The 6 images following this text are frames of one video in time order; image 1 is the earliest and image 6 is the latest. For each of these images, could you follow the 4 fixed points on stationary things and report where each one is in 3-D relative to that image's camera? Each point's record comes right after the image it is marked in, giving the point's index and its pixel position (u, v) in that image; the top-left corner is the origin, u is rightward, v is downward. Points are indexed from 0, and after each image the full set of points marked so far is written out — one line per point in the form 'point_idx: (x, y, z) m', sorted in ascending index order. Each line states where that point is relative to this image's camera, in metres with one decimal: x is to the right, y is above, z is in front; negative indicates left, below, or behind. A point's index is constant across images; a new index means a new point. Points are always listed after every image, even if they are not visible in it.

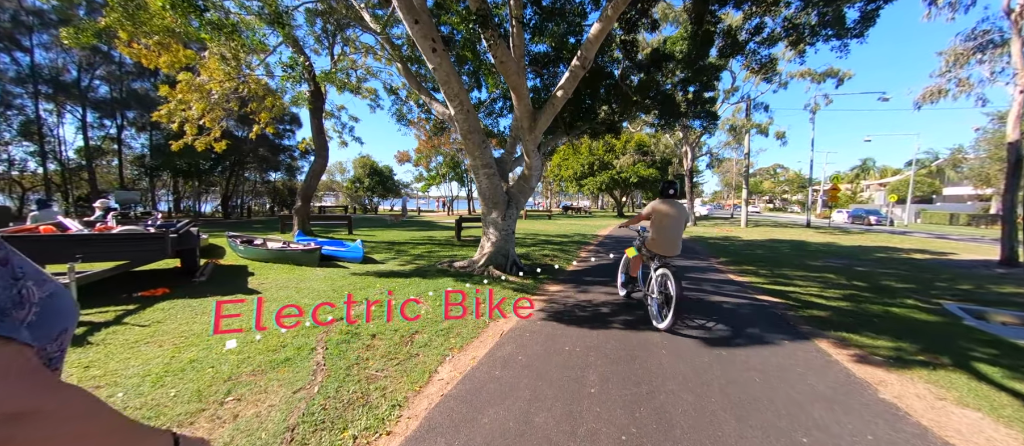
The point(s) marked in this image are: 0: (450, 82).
0: (-1.1, +2.4, +6.5) m
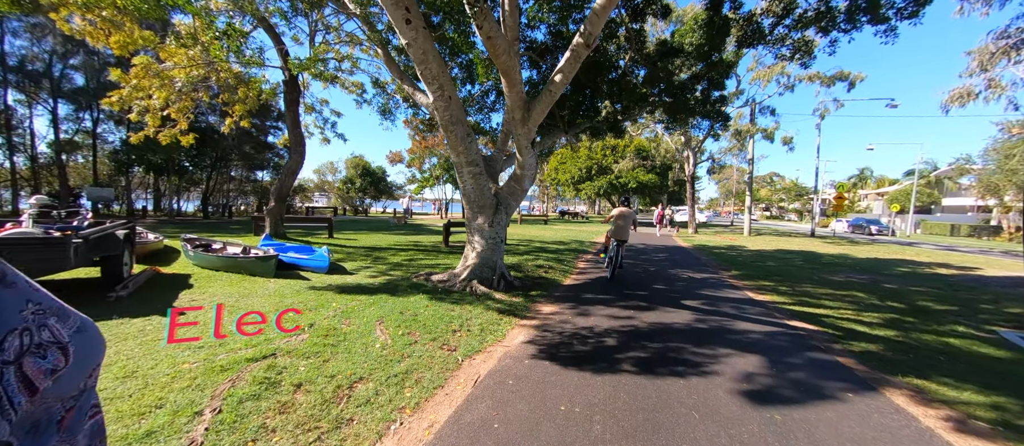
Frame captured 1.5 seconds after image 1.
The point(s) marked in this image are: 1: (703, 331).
0: (-1.2, +2.3, +5.4) m
1: (+2.5, -1.4, +4.9) m
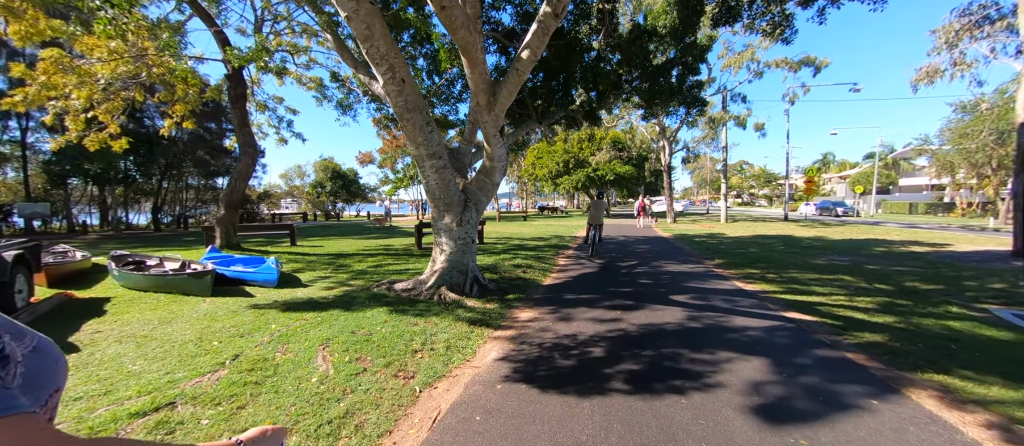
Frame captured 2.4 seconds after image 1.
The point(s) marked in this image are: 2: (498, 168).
0: (-1.7, +2.3, +4.7) m
1: (+2.2, -1.3, +4.4) m
2: (-0.2, +0.9, +6.2) m
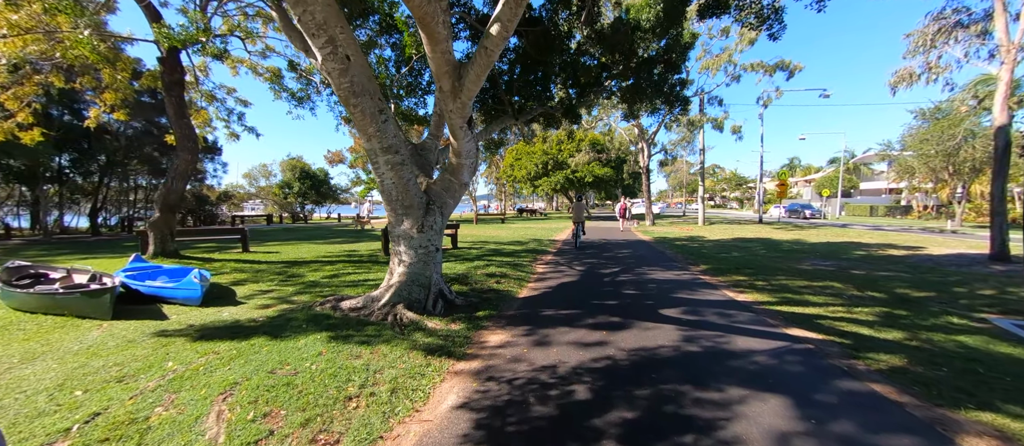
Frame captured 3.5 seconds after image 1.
0: (-2.1, +2.2, +3.8) m
1: (+1.9, -1.4, +3.7) m
2: (-0.7, +0.8, +5.4) m
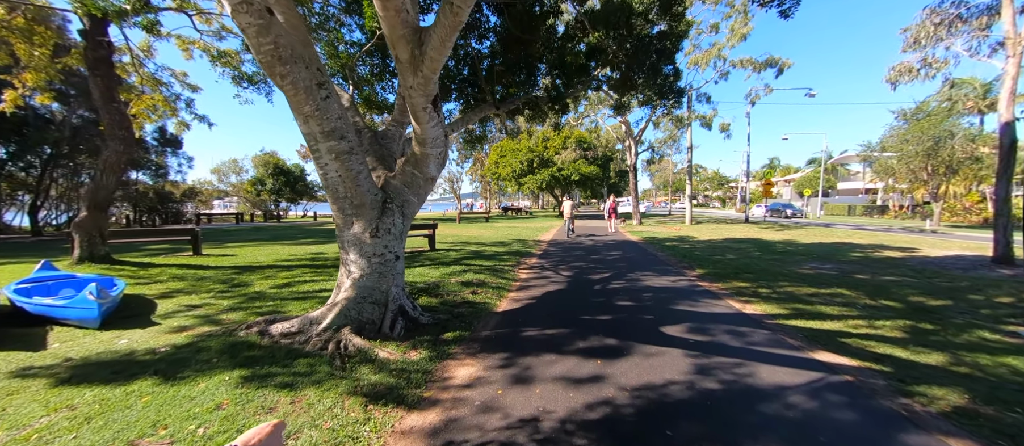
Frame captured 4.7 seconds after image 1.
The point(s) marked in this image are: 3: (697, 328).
0: (-2.3, +2.2, +2.9) m
1: (+1.6, -1.4, +2.9) m
2: (-1.0, +0.8, +4.5) m
3: (+2.3, -1.3, +4.7) m
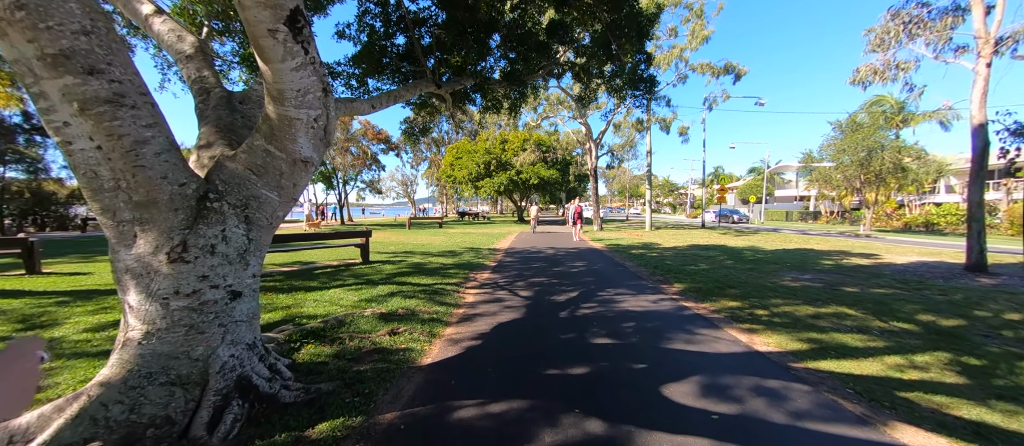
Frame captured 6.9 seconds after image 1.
0: (-2.7, +2.1, +1.0) m
1: (+1.2, -1.5, +1.4) m
2: (-1.5, +0.7, +2.7) m
3: (+1.7, -1.4, +3.2) m
